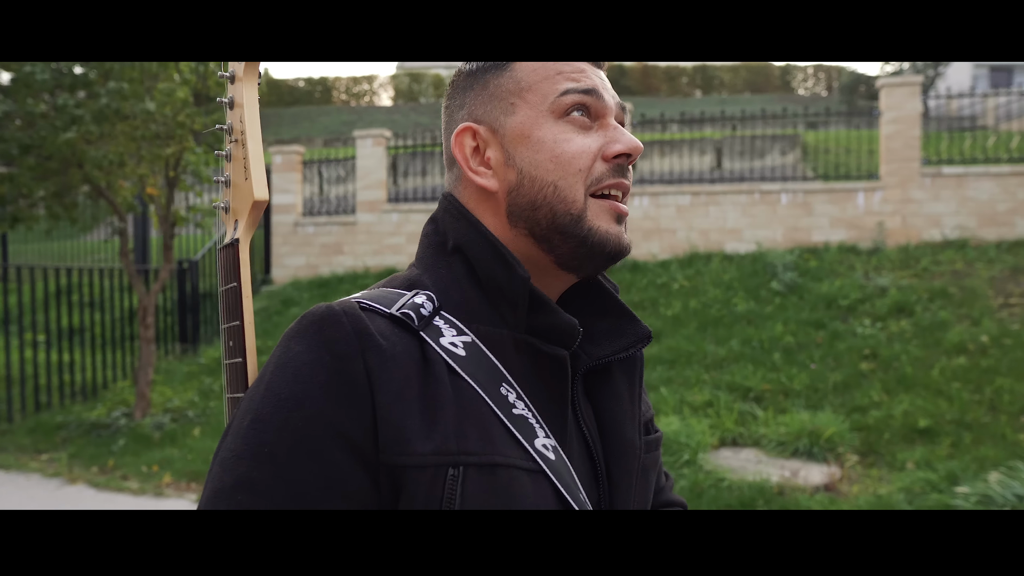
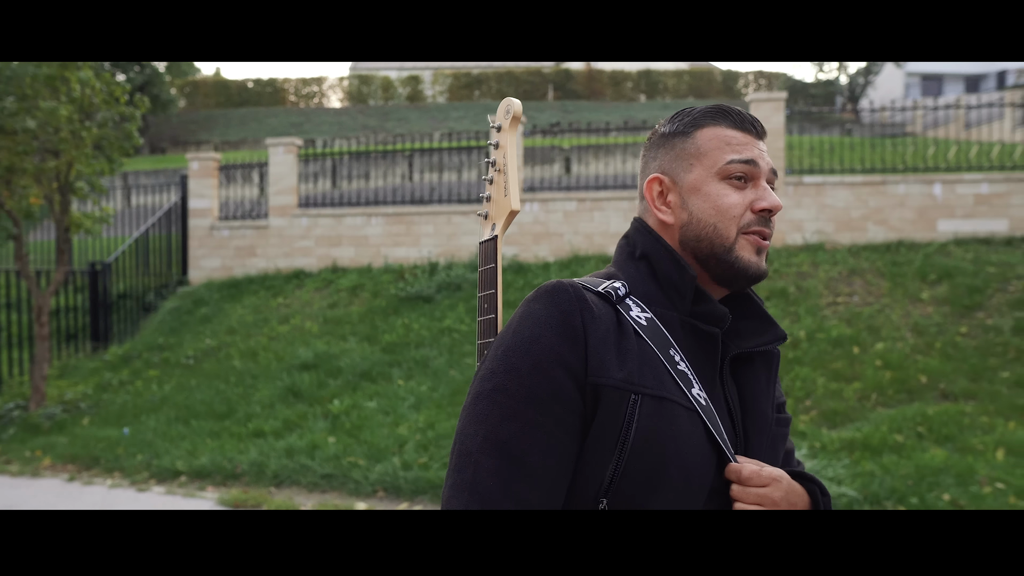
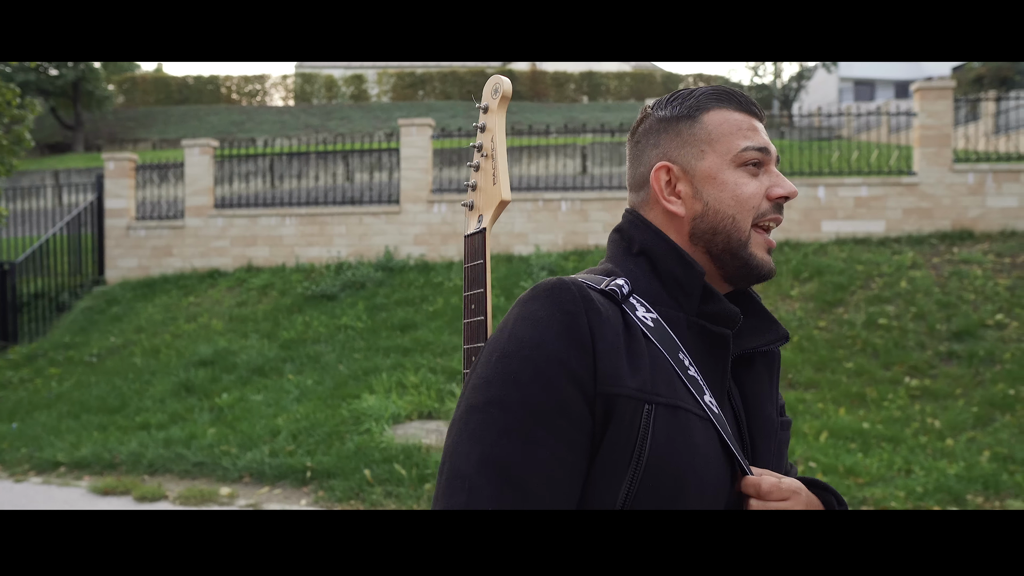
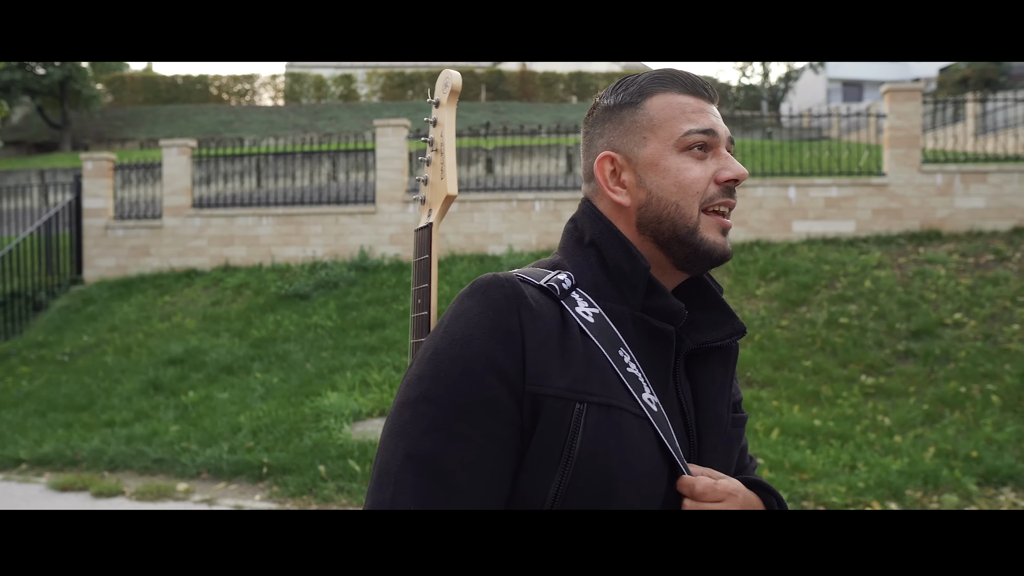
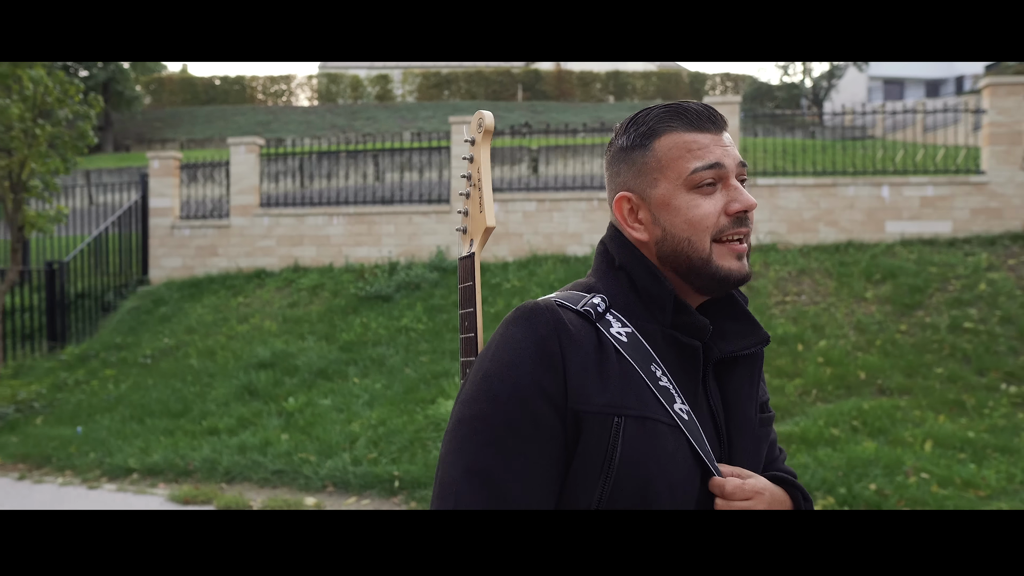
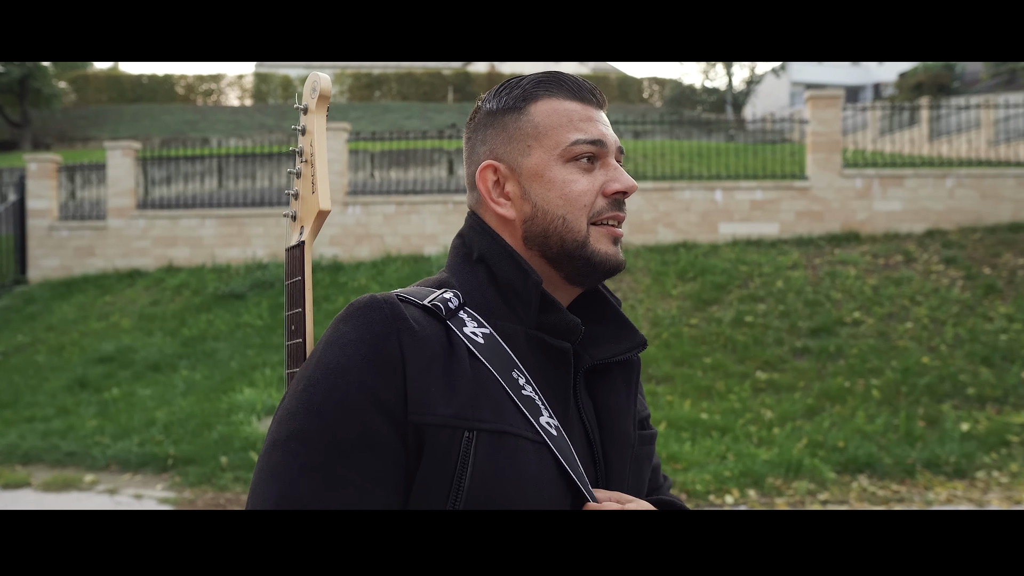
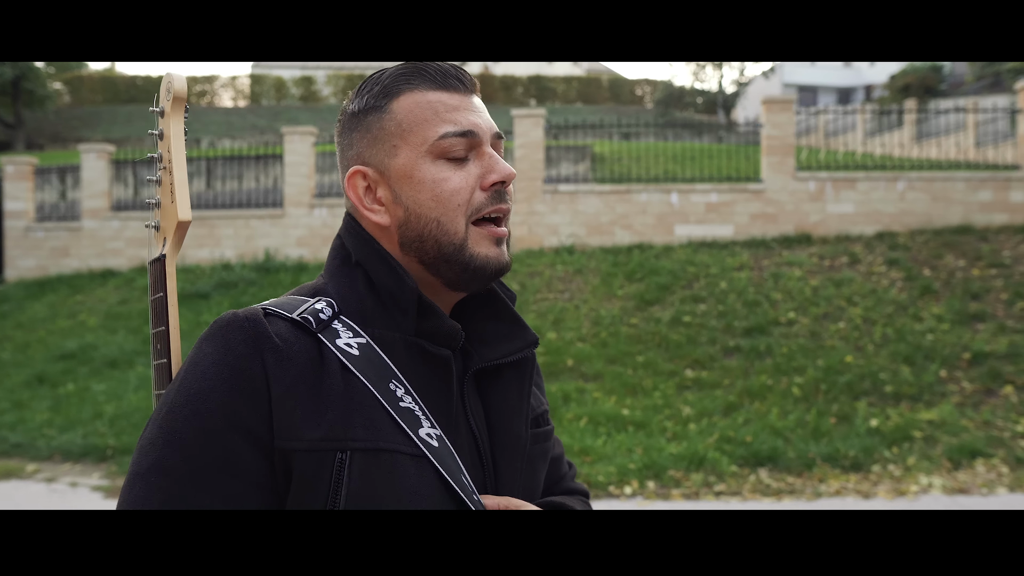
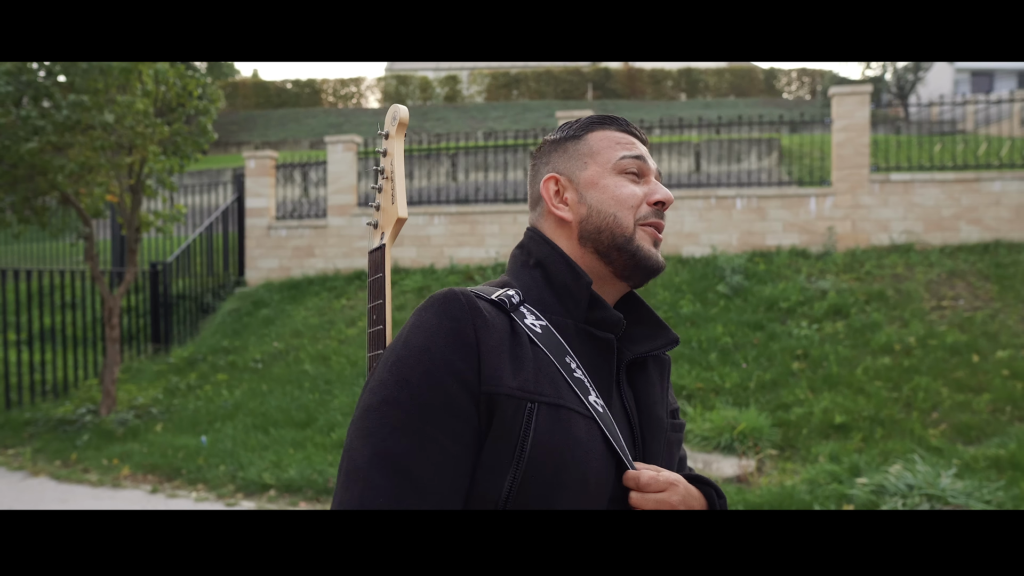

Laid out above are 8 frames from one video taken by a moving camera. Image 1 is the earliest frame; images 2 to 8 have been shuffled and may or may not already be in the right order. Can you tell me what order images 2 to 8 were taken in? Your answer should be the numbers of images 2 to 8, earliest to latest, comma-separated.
8, 2, 5, 3, 4, 6, 7
